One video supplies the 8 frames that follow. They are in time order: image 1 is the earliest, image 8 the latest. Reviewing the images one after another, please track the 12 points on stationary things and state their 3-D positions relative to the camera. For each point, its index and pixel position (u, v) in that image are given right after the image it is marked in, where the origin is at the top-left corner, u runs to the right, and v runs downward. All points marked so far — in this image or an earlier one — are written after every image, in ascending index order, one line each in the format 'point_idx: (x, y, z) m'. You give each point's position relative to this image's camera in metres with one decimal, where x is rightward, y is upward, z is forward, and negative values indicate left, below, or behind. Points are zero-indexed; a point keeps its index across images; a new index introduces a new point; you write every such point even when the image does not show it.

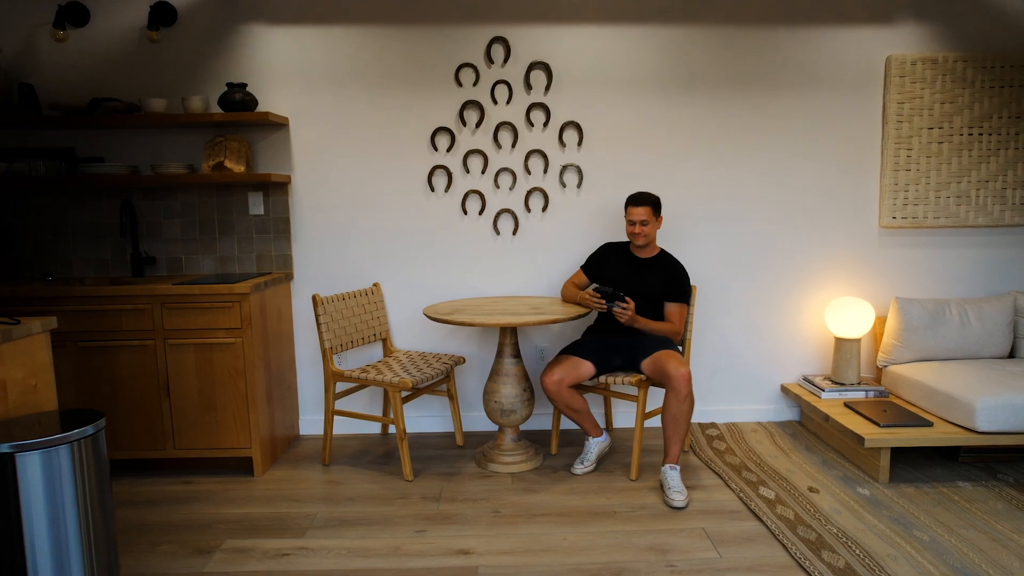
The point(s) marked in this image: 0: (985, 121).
0: (+1.4, +0.5, +1.9) m
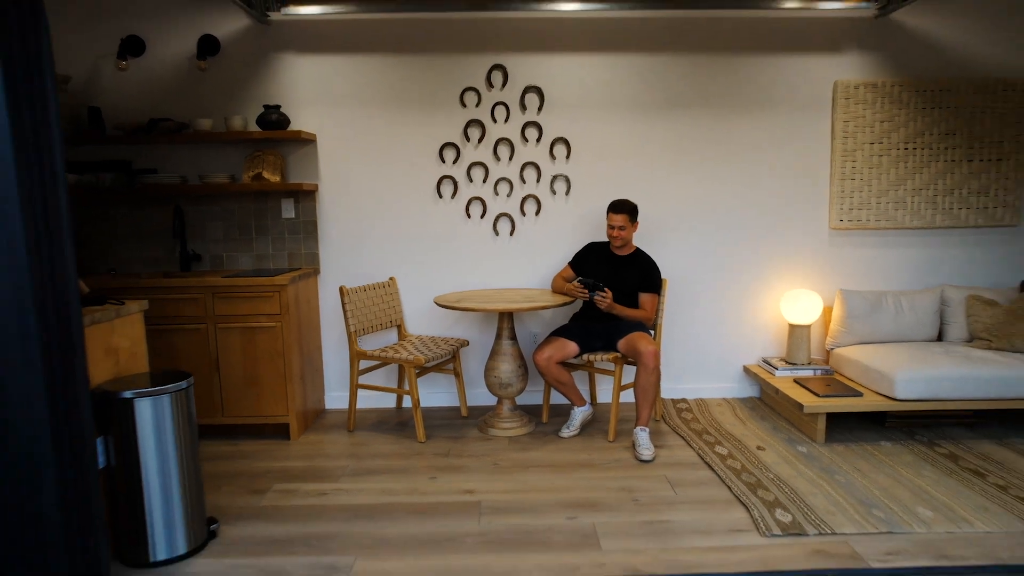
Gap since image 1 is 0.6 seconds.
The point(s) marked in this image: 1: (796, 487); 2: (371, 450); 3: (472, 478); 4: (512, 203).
0: (+1.4, +0.5, +2.2) m
1: (+0.7, -0.5, +1.6) m
2: (-0.4, -0.5, +1.9) m
3: (-0.1, -0.5, +1.7) m
4: (0.0, +0.3, +2.3) m
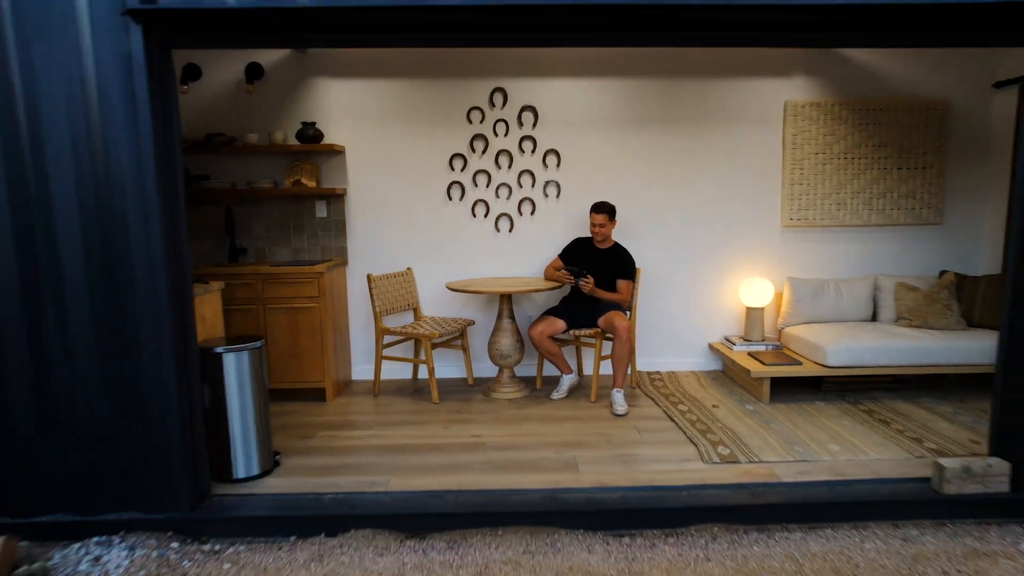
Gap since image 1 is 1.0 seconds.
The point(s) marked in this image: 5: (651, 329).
0: (+1.4, +0.6, +2.6) m
1: (+0.7, -0.4, +2.0) m
2: (-0.4, -0.4, +2.3) m
3: (-0.1, -0.4, +2.1) m
4: (0.0, +0.3, +2.7) m
5: (+0.6, -0.2, +2.7) m
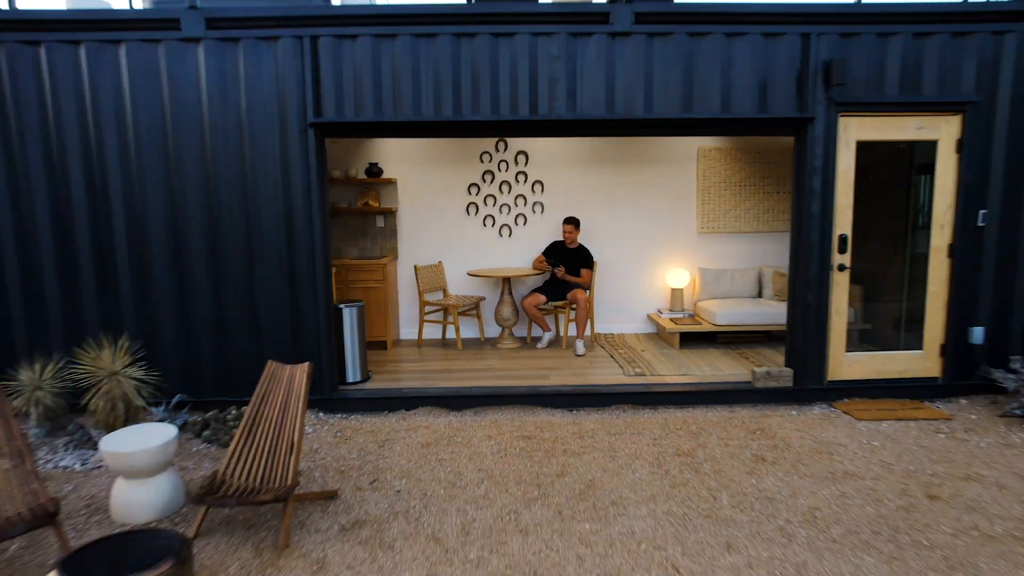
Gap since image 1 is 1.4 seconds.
0: (+1.4, +0.6, +3.8) m
1: (+0.7, -0.3, +3.2) m
2: (-0.4, -0.3, +3.5) m
3: (-0.1, -0.4, +3.3) m
4: (0.0, +0.4, +3.9) m
5: (+0.6, -0.1, +3.9) m
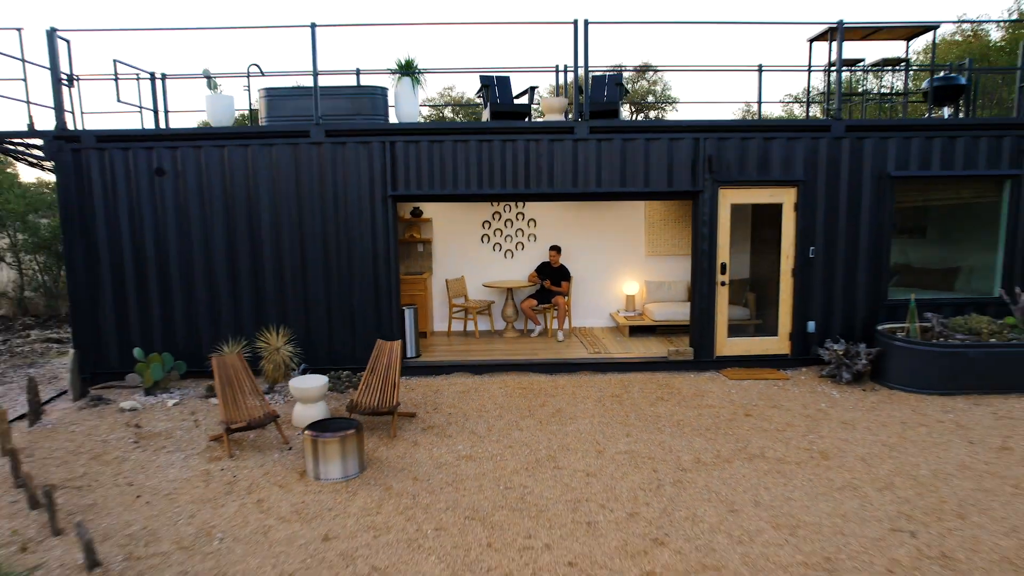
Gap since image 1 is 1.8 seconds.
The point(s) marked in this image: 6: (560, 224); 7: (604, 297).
0: (+1.4, +0.6, +5.4) m
1: (+0.7, -0.4, +4.7) m
2: (-0.4, -0.4, +5.0) m
3: (-0.1, -0.4, +4.8) m
4: (0.0, +0.4, +5.4) m
5: (+0.6, -0.1, +5.4) m
6: (+0.4, +0.5, +5.4) m
7: (+0.7, -0.1, +5.4) m
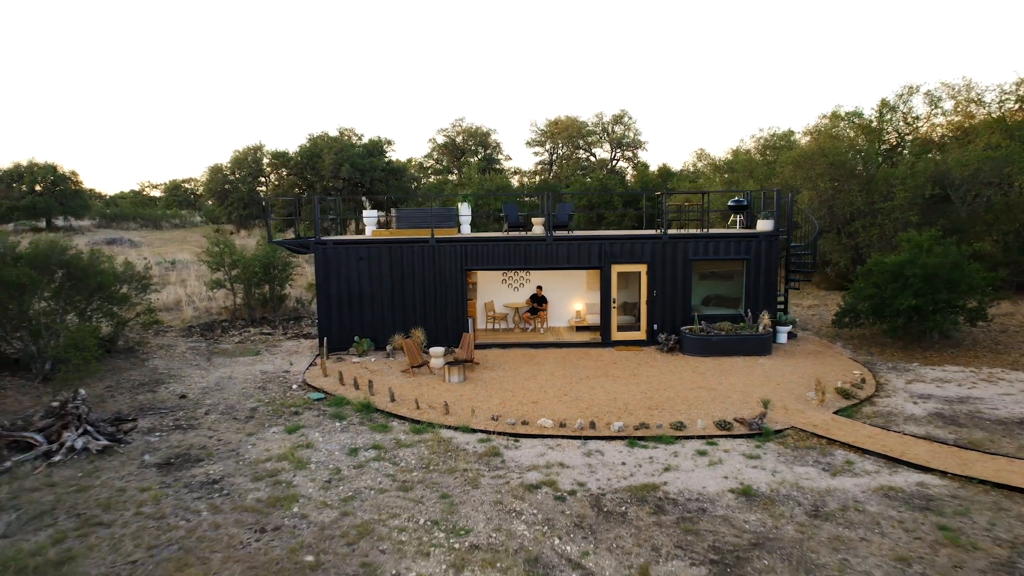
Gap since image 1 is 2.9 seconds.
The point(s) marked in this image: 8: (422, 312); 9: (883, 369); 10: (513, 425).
0: (+1.4, +0.3, +10.3) m
1: (+0.7, -0.7, +9.6) m
2: (-0.3, -0.7, +9.9) m
3: (0.0, -0.7, +9.7) m
4: (+0.1, +0.1, +10.3) m
5: (+0.7, -0.4, +10.3) m
6: (+0.5, +0.2, +10.3) m
7: (+0.8, -0.4, +10.3) m
8: (-1.2, -0.3, +9.0) m
9: (+4.6, -1.0, +8.4) m
10: (0.0, -1.3, +6.4) m
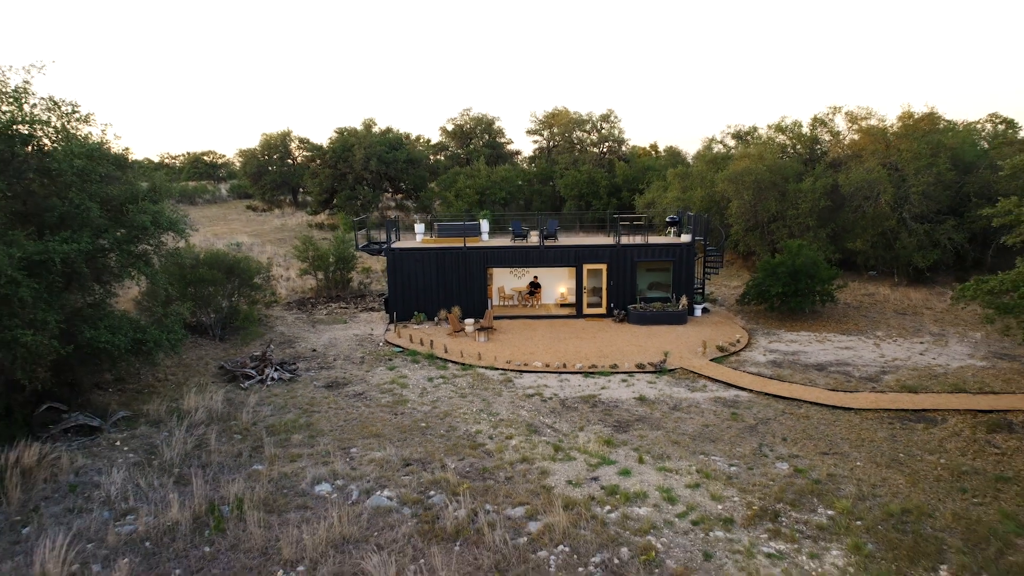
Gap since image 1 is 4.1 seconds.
0: (+1.5, +0.5, +14.7) m
1: (+0.8, -0.5, +14.1) m
2: (-0.2, -0.4, +14.4) m
3: (+0.1, -0.5, +14.2) m
4: (+0.2, +0.3, +14.7) m
5: (+0.8, -0.2, +14.8) m
6: (+0.6, +0.5, +14.7) m
7: (+0.9, -0.1, +14.8) m
8: (-1.1, -0.1, +13.5) m
9: (+4.7, -0.9, +12.9) m
10: (+0.1, -1.3, +10.9) m
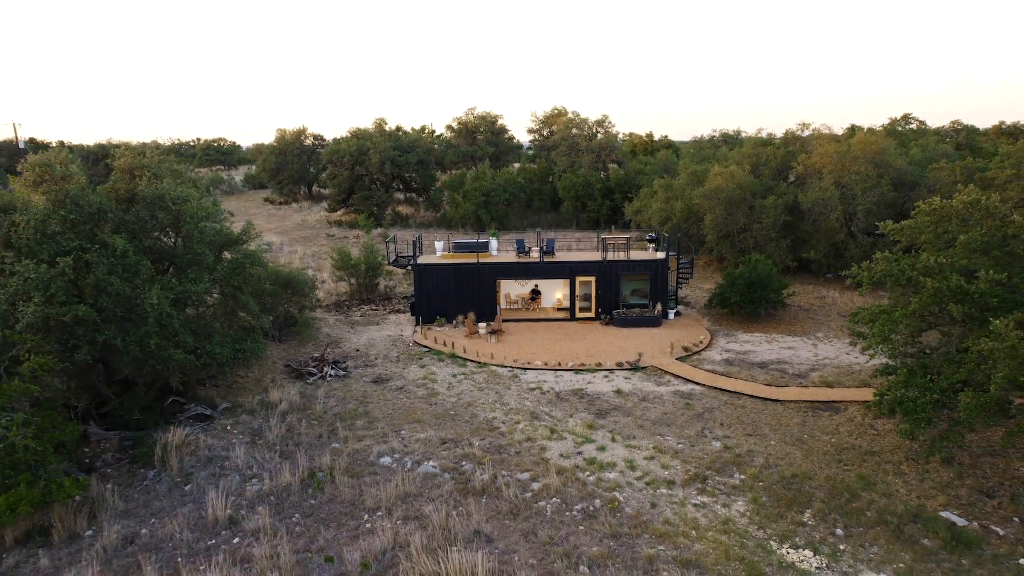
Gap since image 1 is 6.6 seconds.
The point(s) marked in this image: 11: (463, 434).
0: (+1.7, +0.4, +17.4) m
1: (+1.0, -0.6, +16.8) m
2: (-0.1, -0.6, +17.1) m
3: (+0.2, -0.6, +16.9) m
4: (+0.3, +0.2, +17.4) m
5: (+0.9, -0.3, +17.5) m
6: (+0.7, +0.3, +17.4) m
7: (+1.0, -0.2, +17.5) m
8: (-1.0, -0.3, +16.2) m
9: (+4.8, -1.1, +15.6) m
10: (+0.2, -1.5, +13.6) m
11: (-0.8, -2.3, +10.6) m
